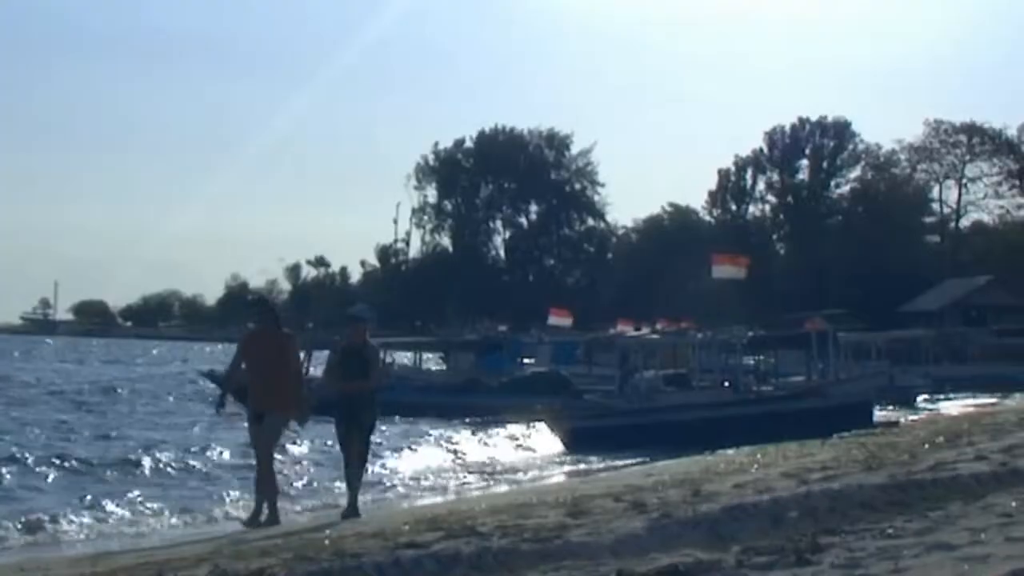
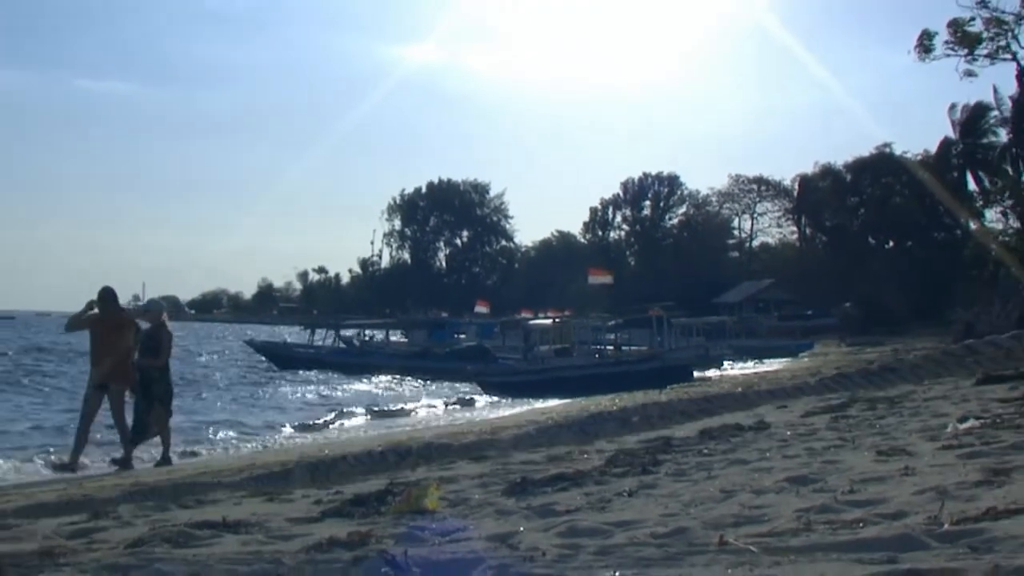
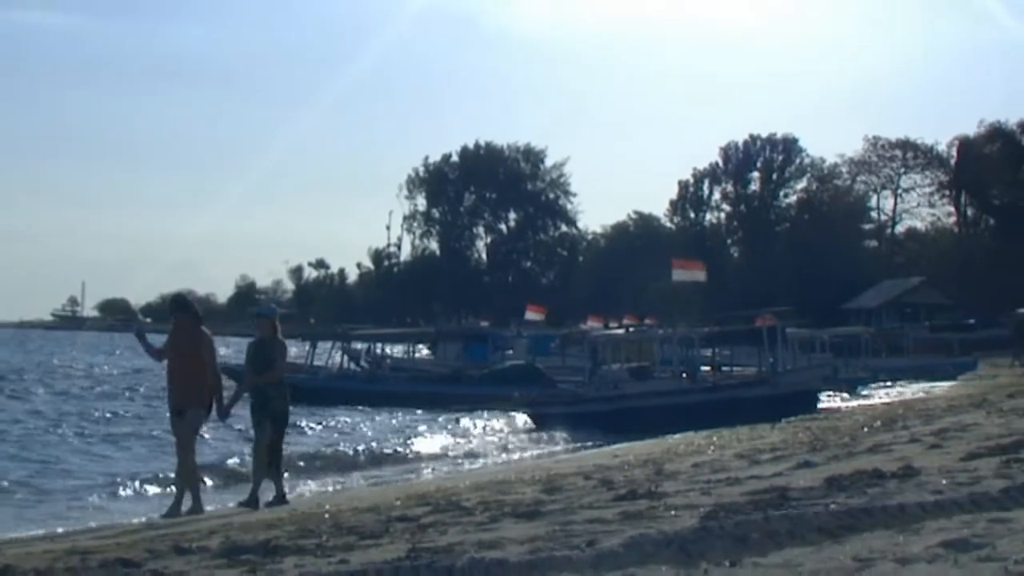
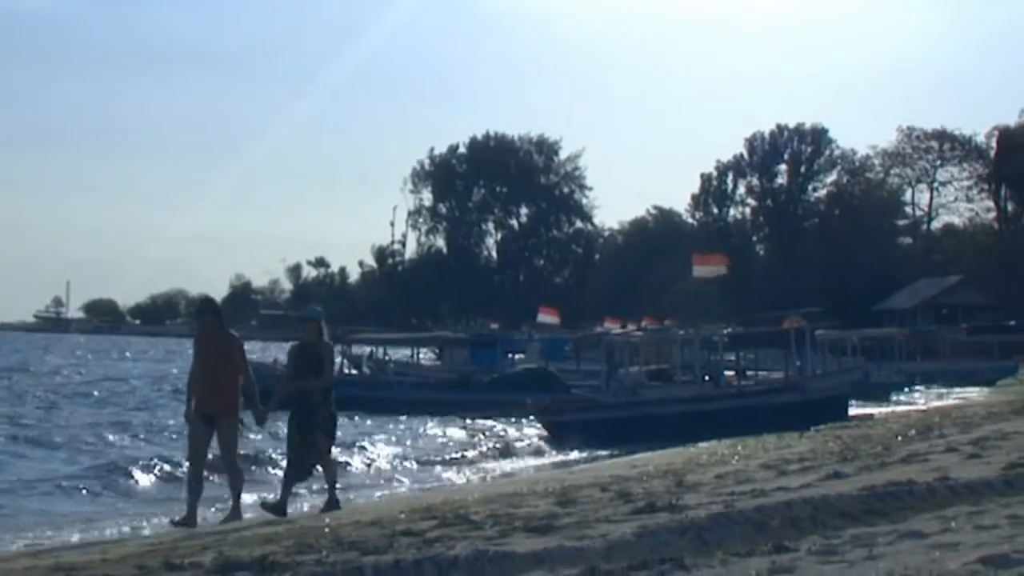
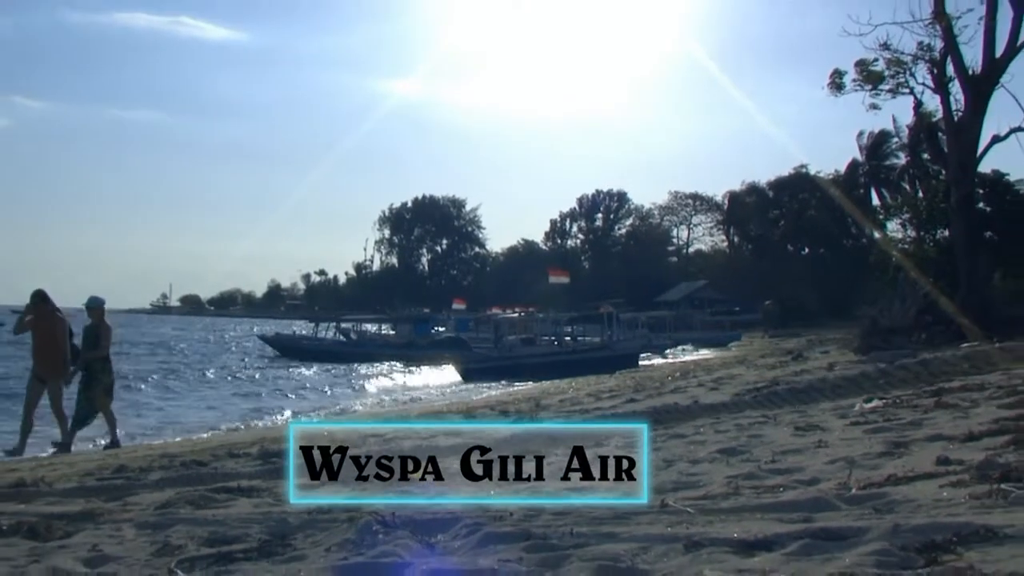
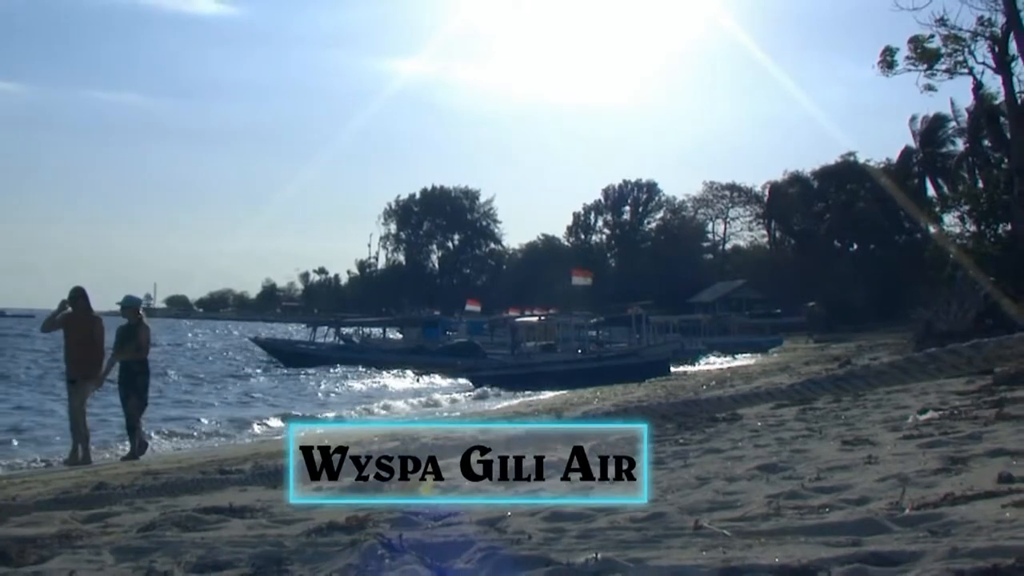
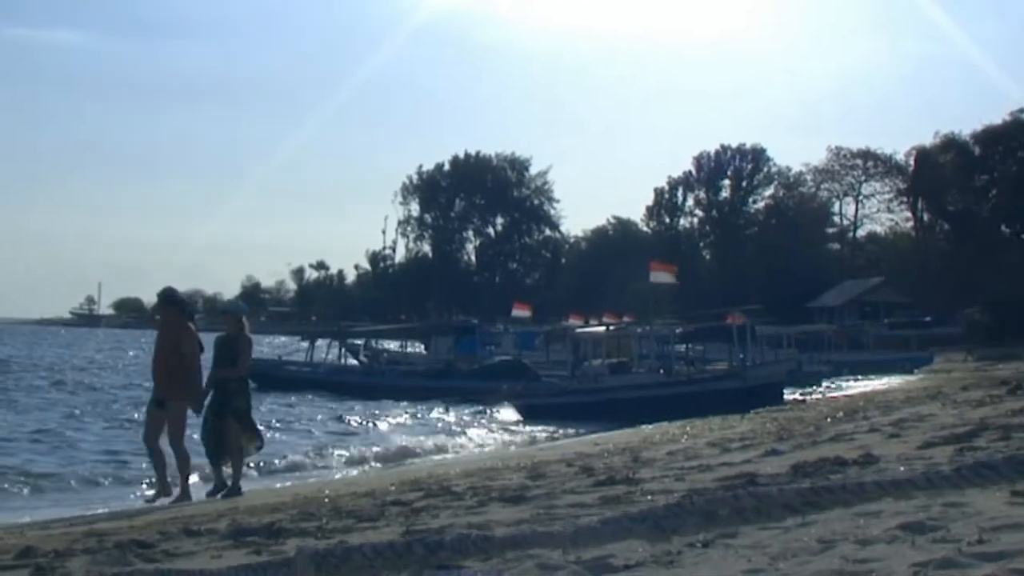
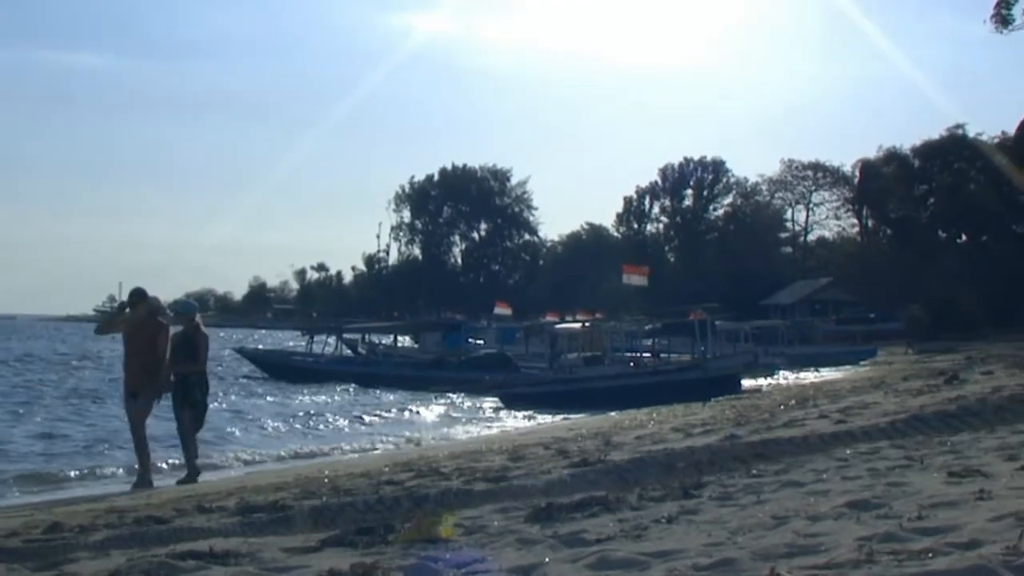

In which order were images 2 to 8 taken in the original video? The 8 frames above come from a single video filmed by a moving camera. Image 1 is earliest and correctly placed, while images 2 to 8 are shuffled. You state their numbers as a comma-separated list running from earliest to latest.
4, 3, 7, 8, 2, 6, 5
